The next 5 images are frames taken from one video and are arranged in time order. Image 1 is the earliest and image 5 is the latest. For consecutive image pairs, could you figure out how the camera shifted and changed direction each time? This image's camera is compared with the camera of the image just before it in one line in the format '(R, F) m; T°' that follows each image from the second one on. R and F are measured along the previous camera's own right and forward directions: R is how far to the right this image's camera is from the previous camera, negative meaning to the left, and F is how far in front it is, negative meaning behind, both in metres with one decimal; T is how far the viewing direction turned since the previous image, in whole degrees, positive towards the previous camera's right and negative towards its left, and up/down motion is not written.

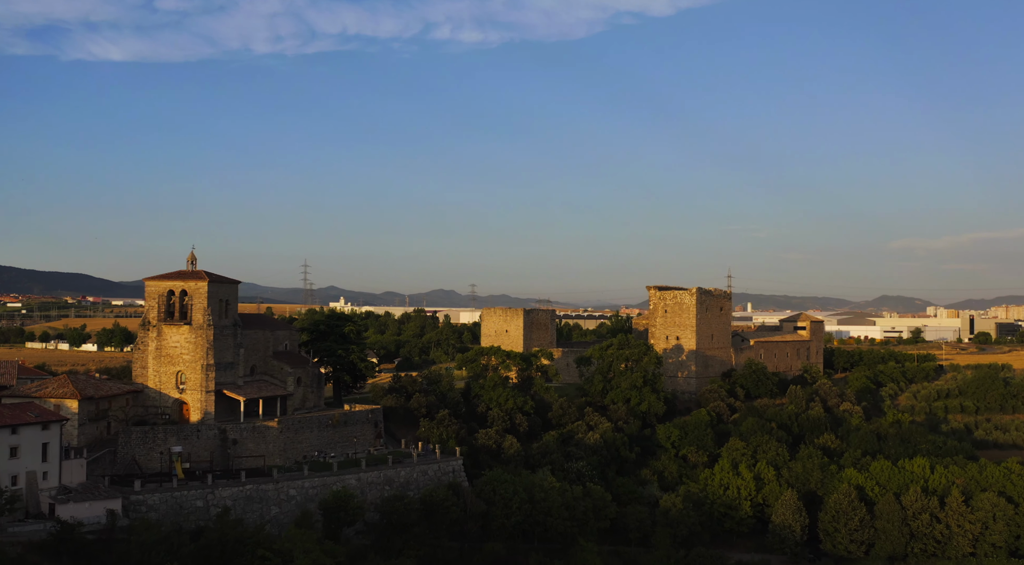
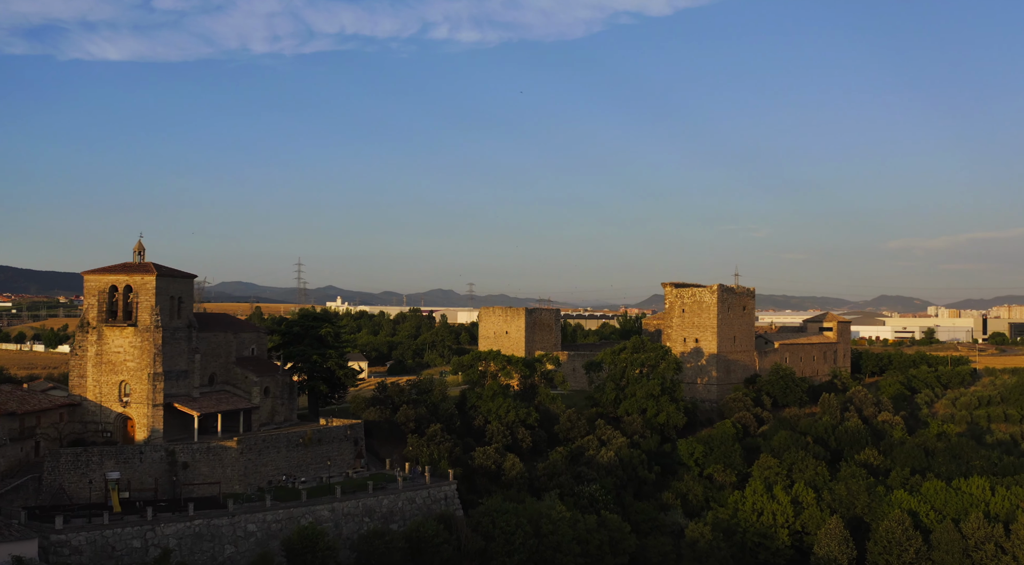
(-0.2, +5.2) m; 0°
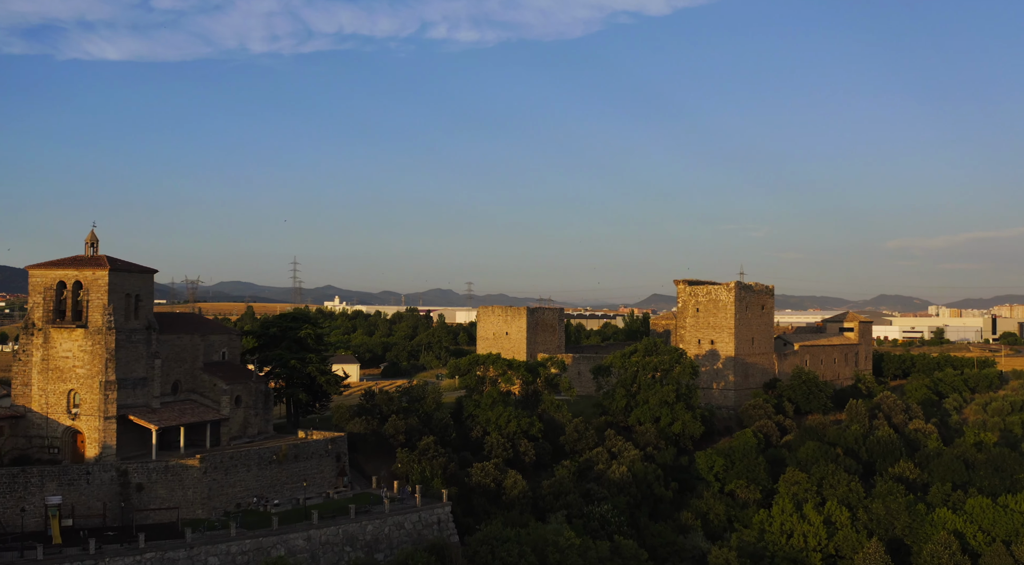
(-0.1, +3.6) m; 0°
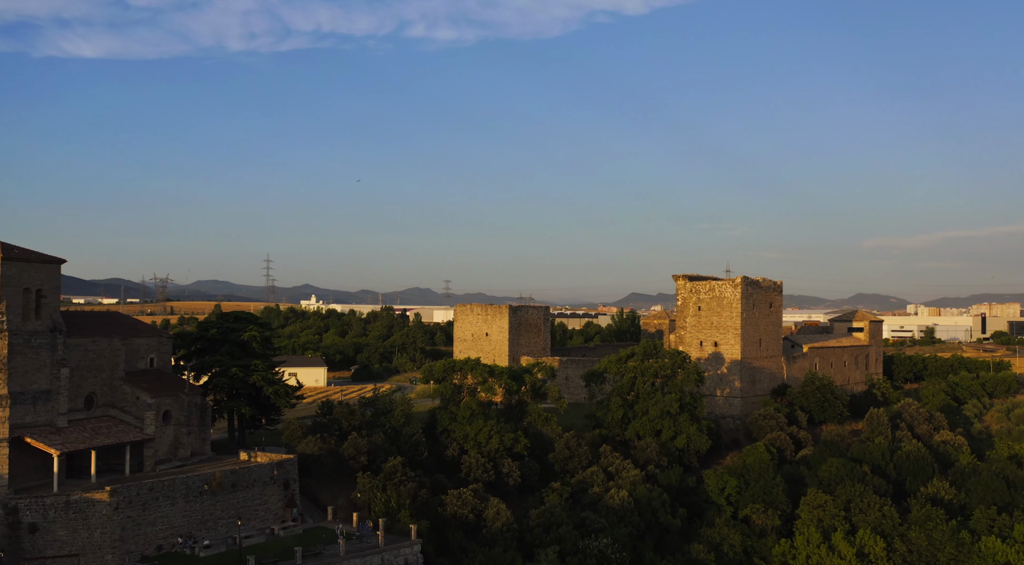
(-0.1, +4.7) m; +1°
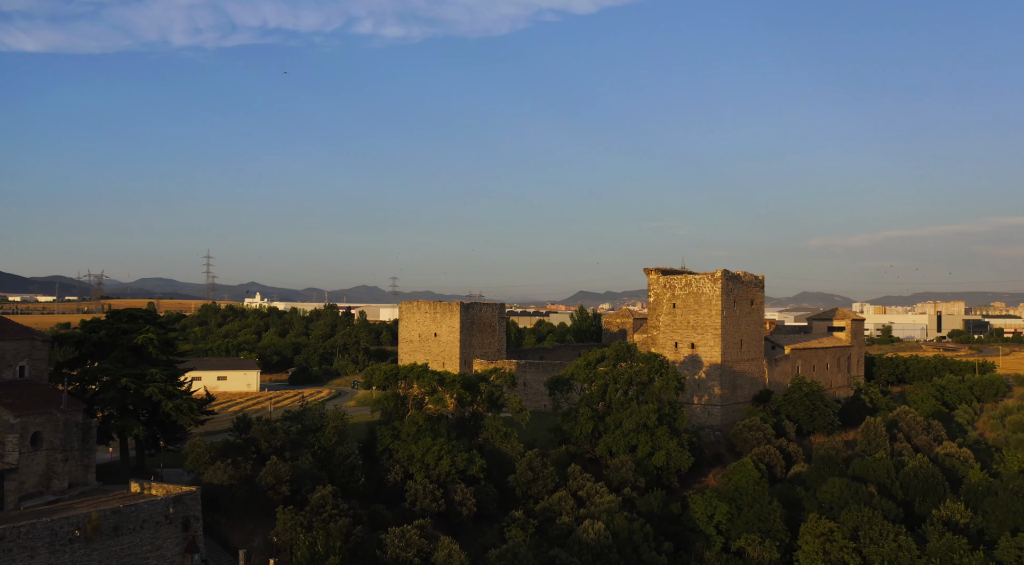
(-0.2, +4.7) m; +3°
